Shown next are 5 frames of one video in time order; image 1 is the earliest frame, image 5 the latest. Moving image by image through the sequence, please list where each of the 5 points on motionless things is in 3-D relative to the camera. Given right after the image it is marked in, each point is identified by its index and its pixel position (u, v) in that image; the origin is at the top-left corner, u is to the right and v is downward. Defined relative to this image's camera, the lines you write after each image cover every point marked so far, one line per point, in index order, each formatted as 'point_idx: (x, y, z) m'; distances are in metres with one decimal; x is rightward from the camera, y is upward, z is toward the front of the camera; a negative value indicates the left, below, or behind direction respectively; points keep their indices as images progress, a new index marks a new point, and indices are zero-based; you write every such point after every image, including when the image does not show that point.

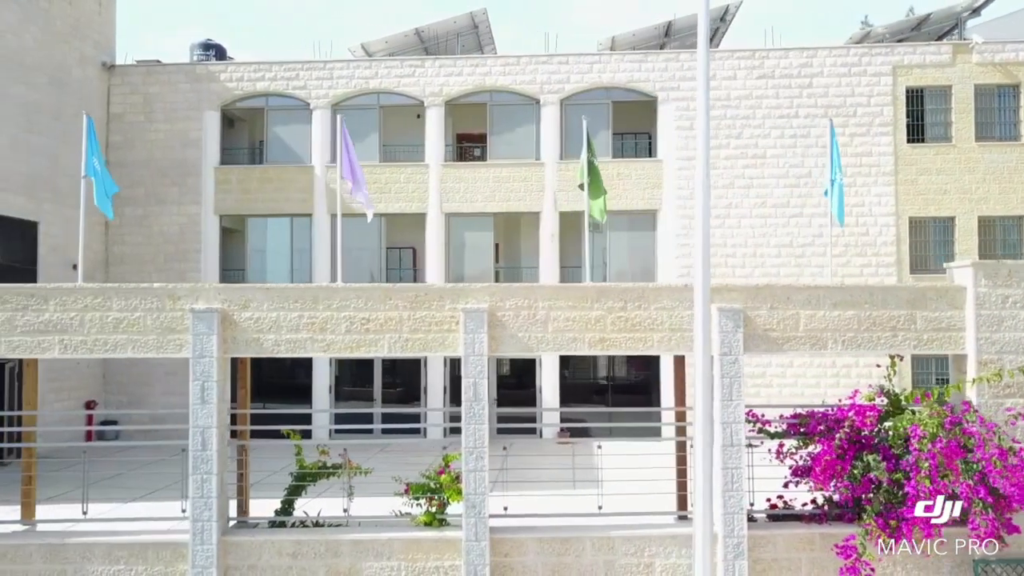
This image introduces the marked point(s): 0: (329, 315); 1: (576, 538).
0: (-1.5, -0.2, +7.7) m
1: (+0.5, -2.0, +7.7) m
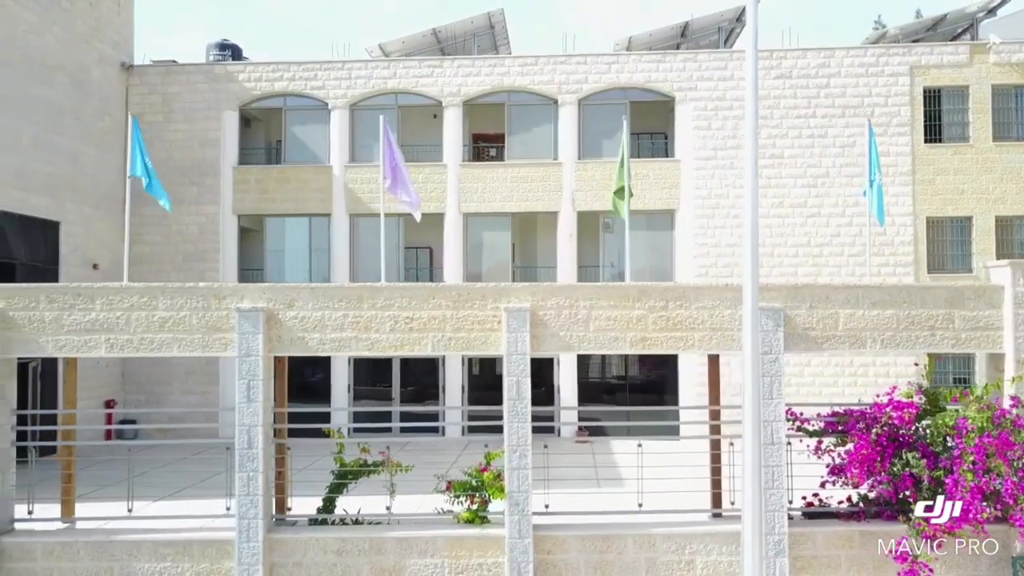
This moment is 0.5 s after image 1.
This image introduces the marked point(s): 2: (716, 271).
0: (-1.1, -0.2, +7.8) m
1: (+0.9, -2.0, +7.8) m
2: (+3.8, +0.3, +17.5) m
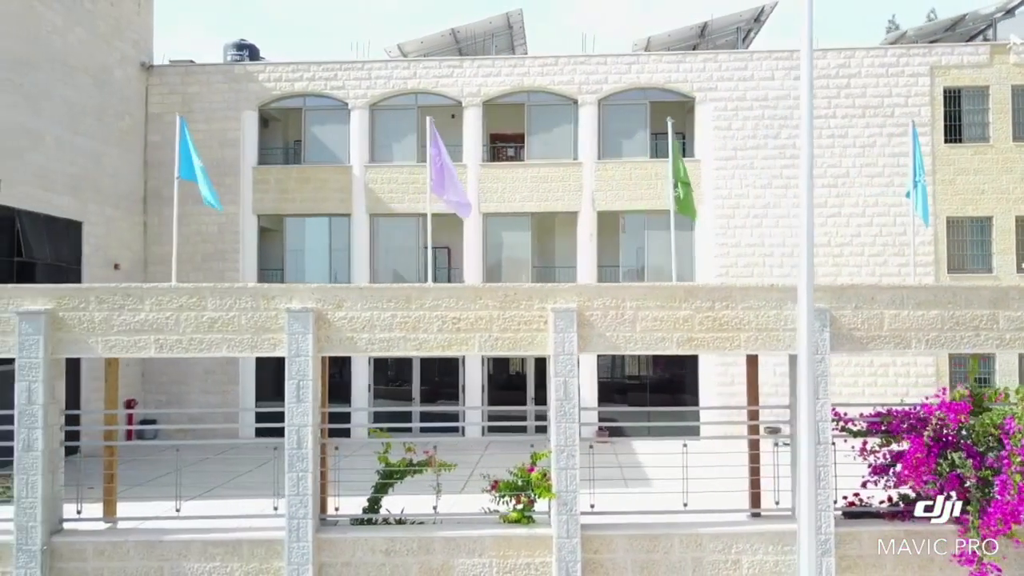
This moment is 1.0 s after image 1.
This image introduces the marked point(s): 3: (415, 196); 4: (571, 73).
0: (-0.8, -0.2, +7.8) m
1: (+1.3, -2.0, +7.8) m
2: (+4.2, +0.3, +17.6) m
3: (-1.9, +1.8, +18.3) m
4: (+1.1, +4.1, +18.2) m
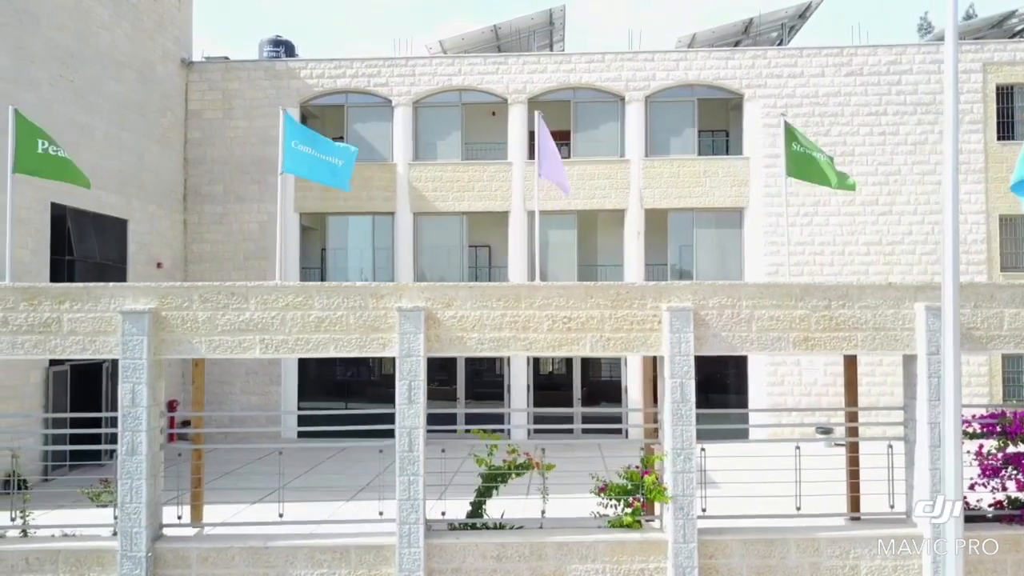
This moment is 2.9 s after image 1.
0: (+0.2, -0.2, +7.6) m
1: (+2.2, -2.0, +7.6) m
2: (+5.0, +0.3, +17.4) m
3: (-1.0, +1.8, +18.1) m
4: (+2.0, +4.1, +18.0) m
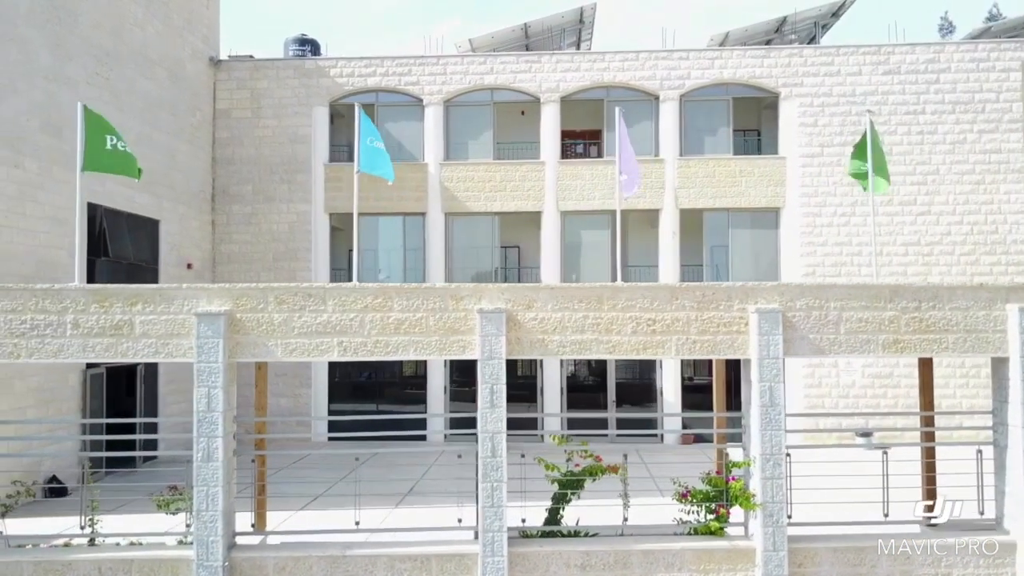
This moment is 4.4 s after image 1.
0: (+0.8, -0.2, +7.4) m
1: (+2.8, -2.0, +7.4) m
2: (+5.6, +0.3, +17.2) m
3: (-0.4, +1.8, +17.9) m
4: (+2.6, +4.1, +17.8) m
